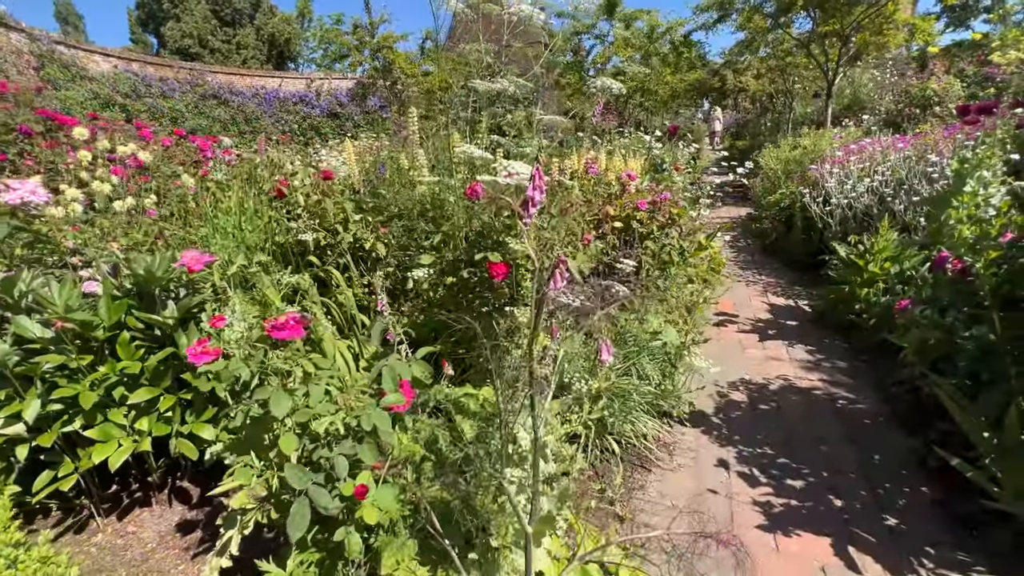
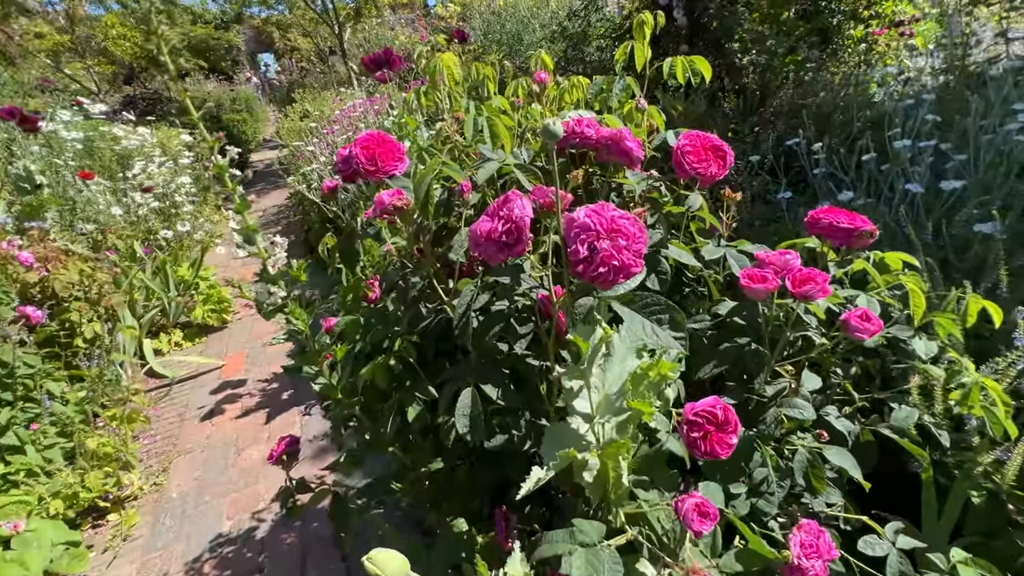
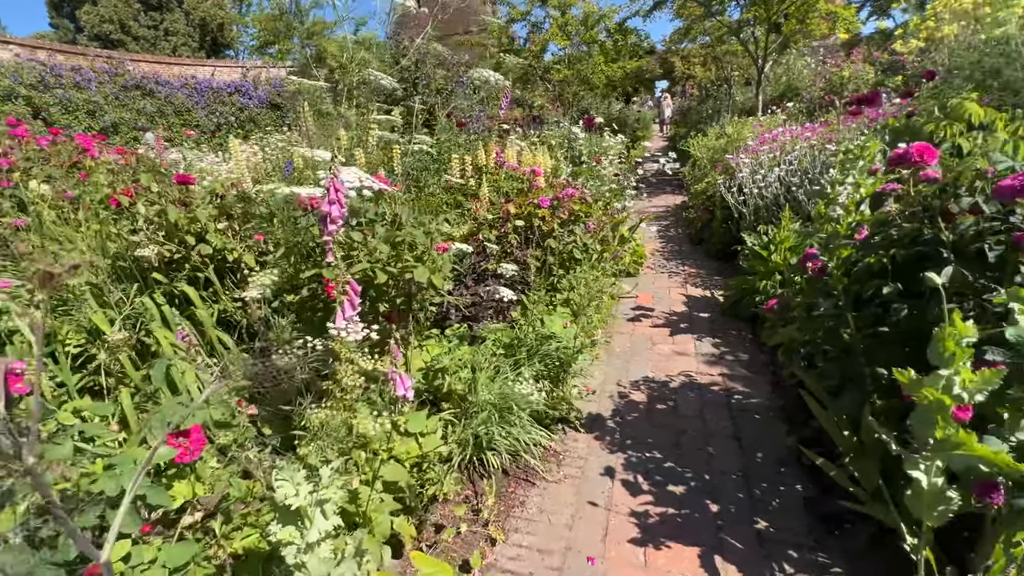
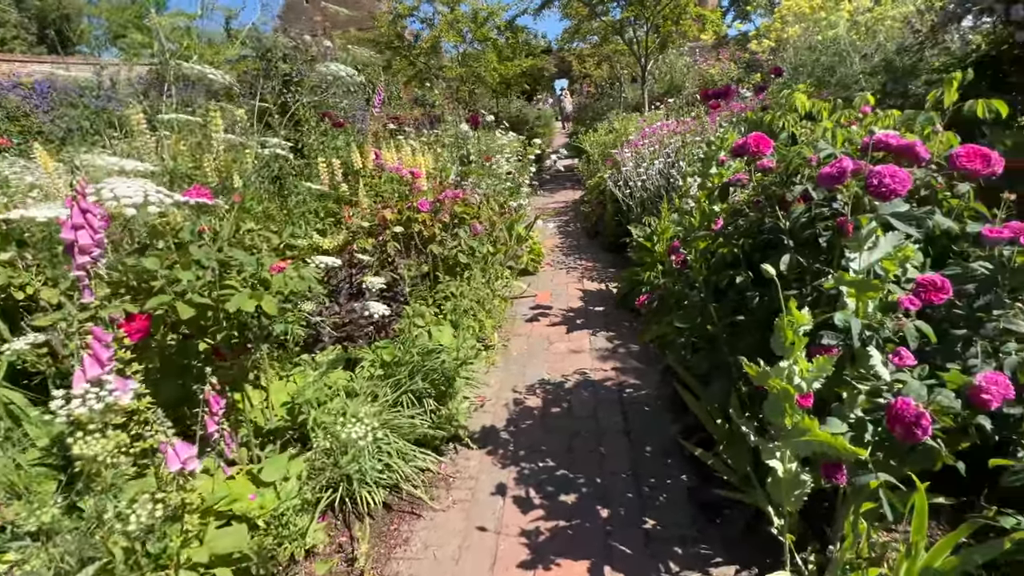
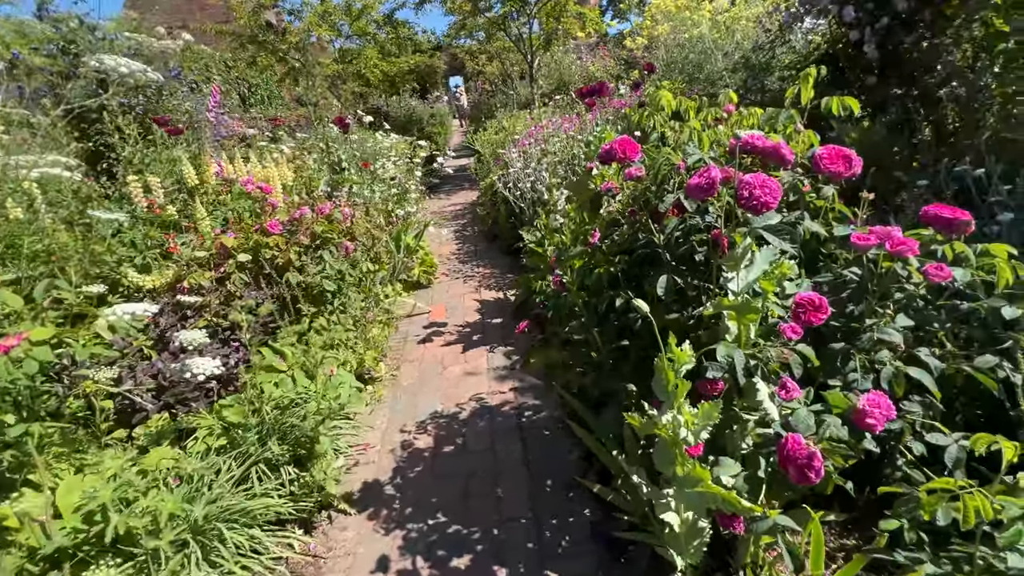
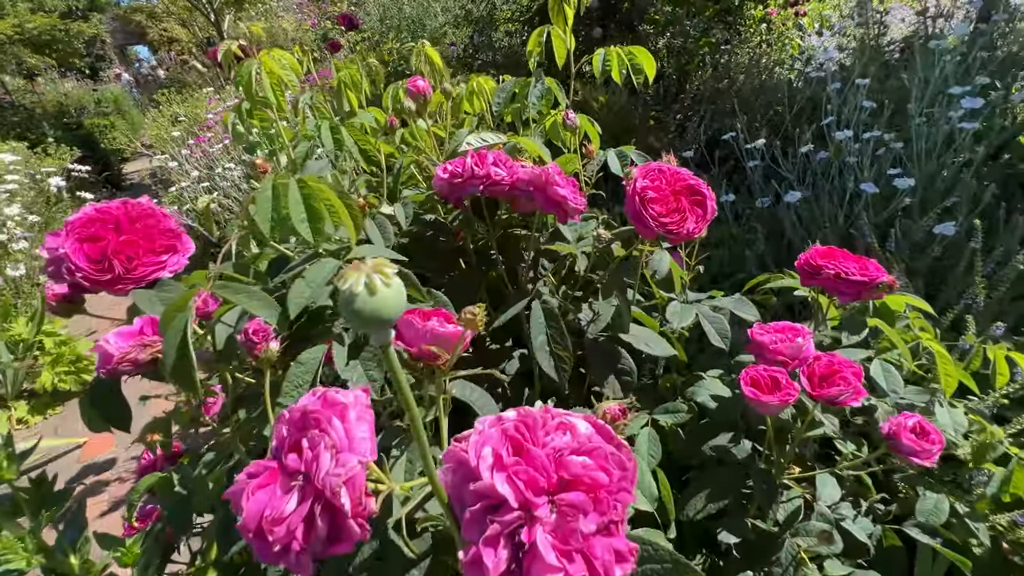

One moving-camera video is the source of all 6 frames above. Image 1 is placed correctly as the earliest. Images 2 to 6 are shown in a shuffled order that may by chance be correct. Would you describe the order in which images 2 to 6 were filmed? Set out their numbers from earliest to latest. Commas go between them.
3, 4, 5, 2, 6
